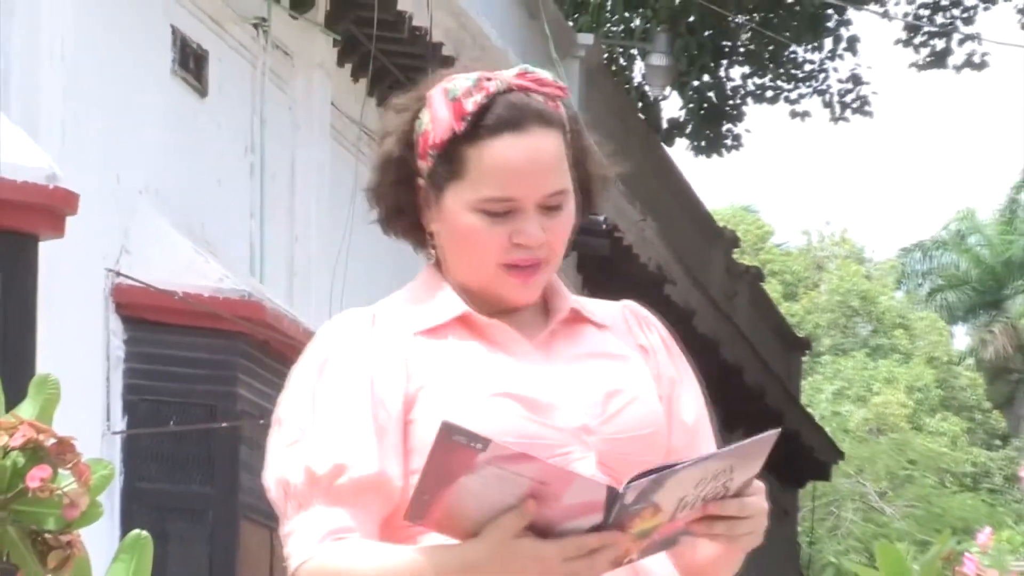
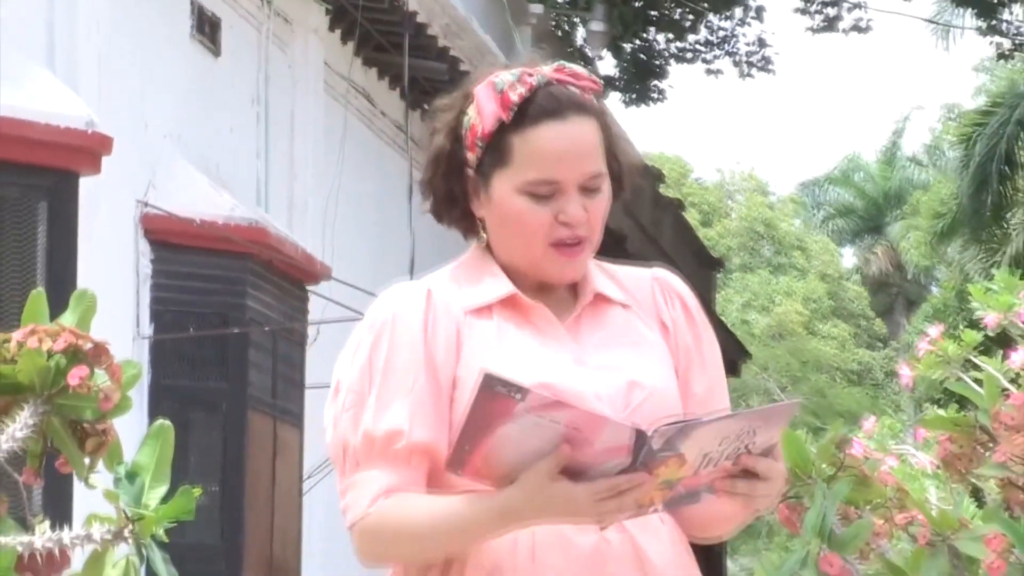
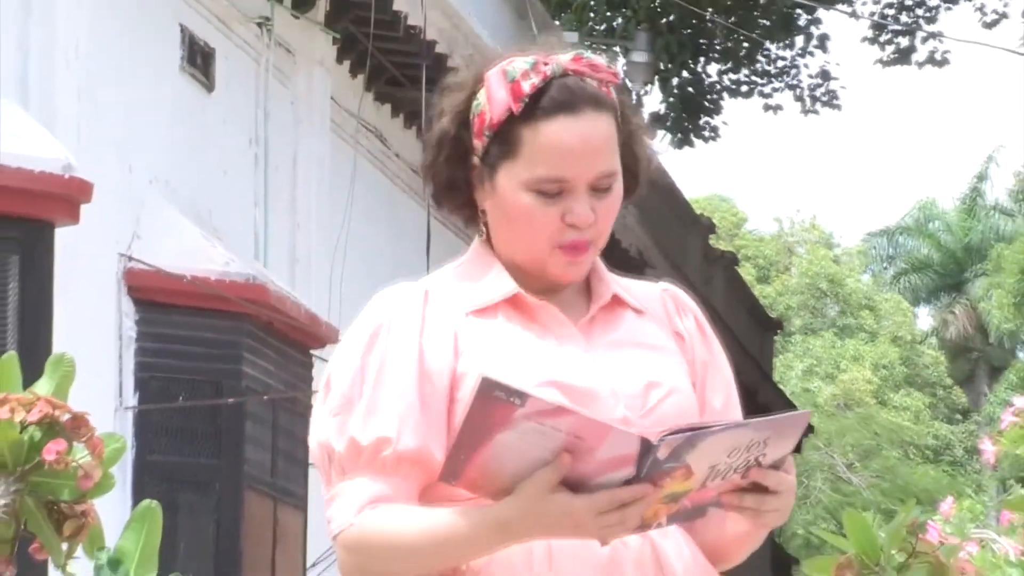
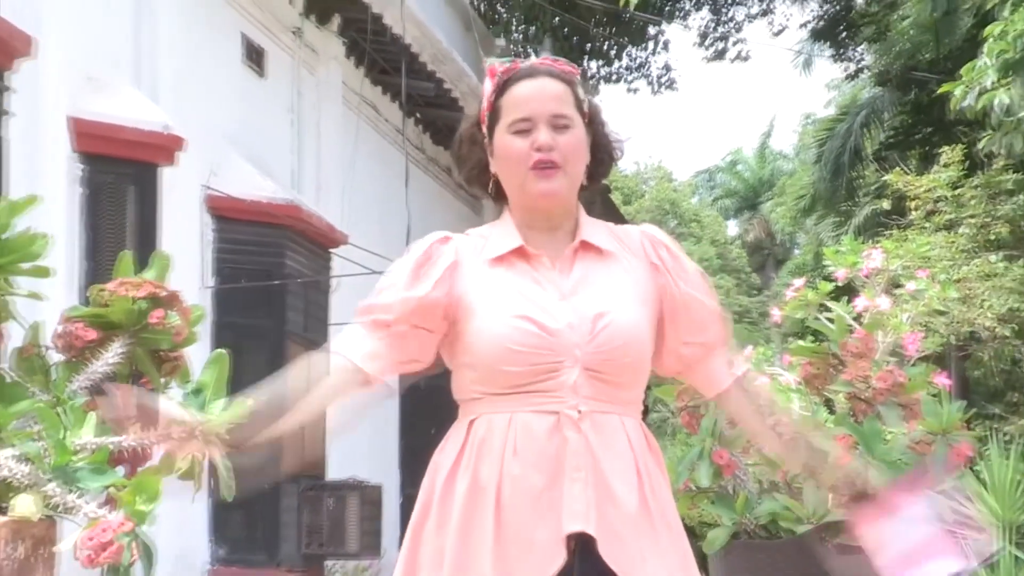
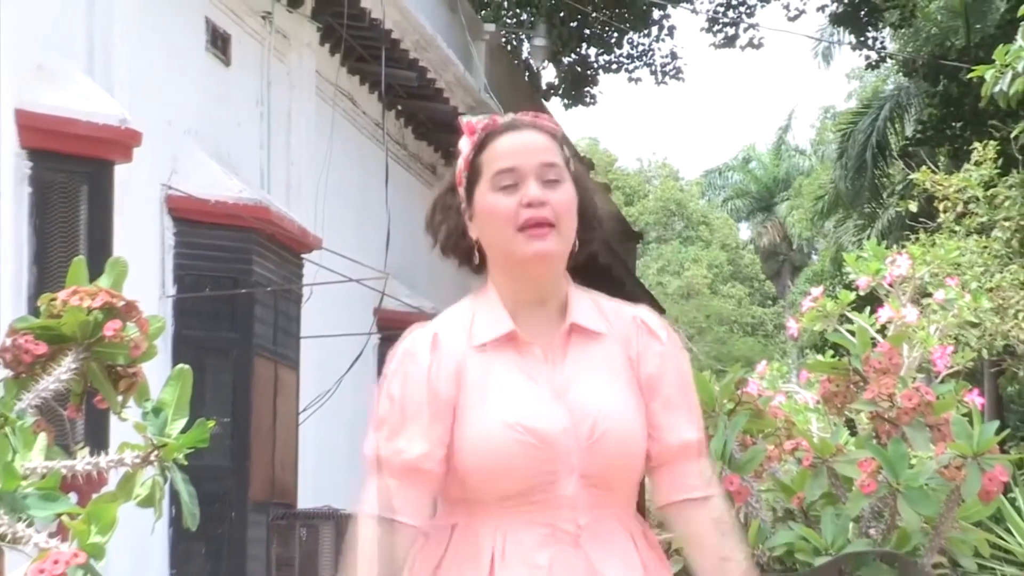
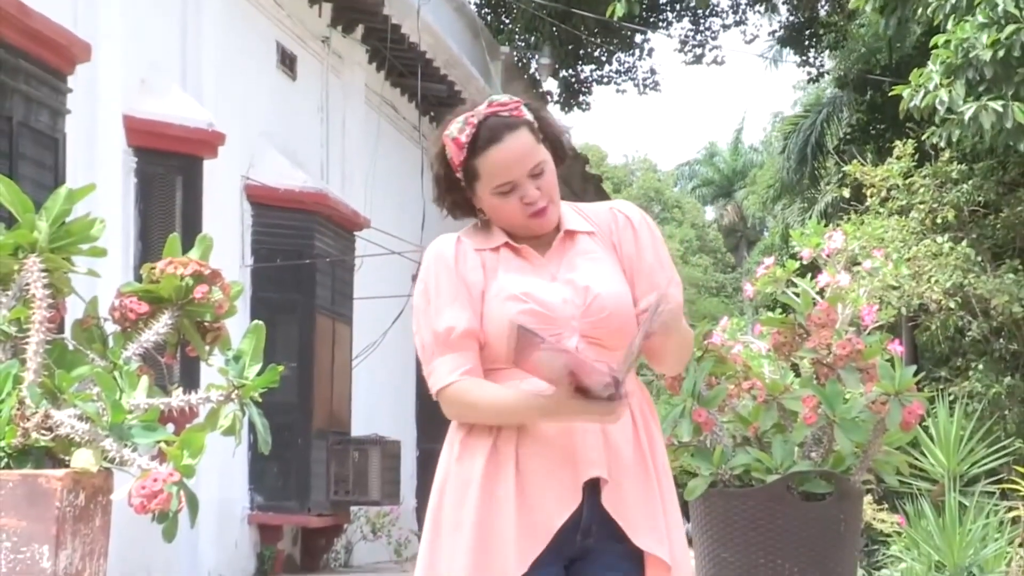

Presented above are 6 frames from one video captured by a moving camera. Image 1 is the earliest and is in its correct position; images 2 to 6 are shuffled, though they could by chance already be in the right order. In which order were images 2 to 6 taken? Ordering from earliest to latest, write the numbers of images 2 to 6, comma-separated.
3, 2, 5, 4, 6
